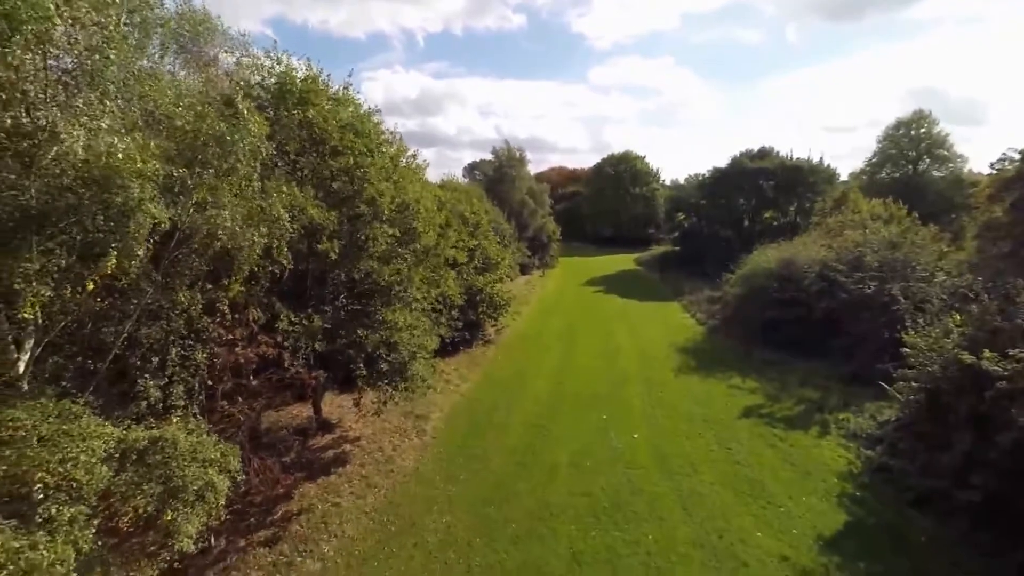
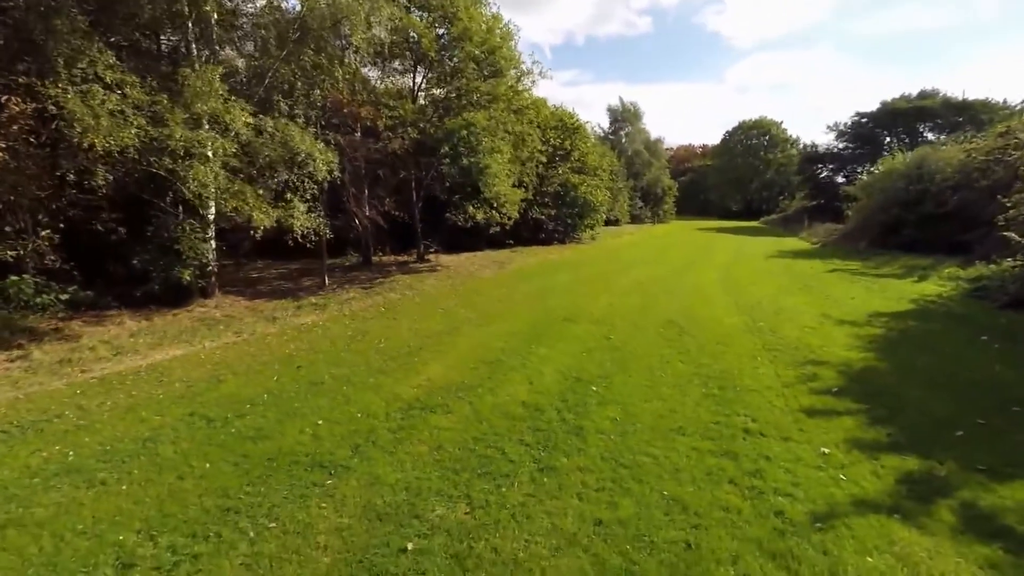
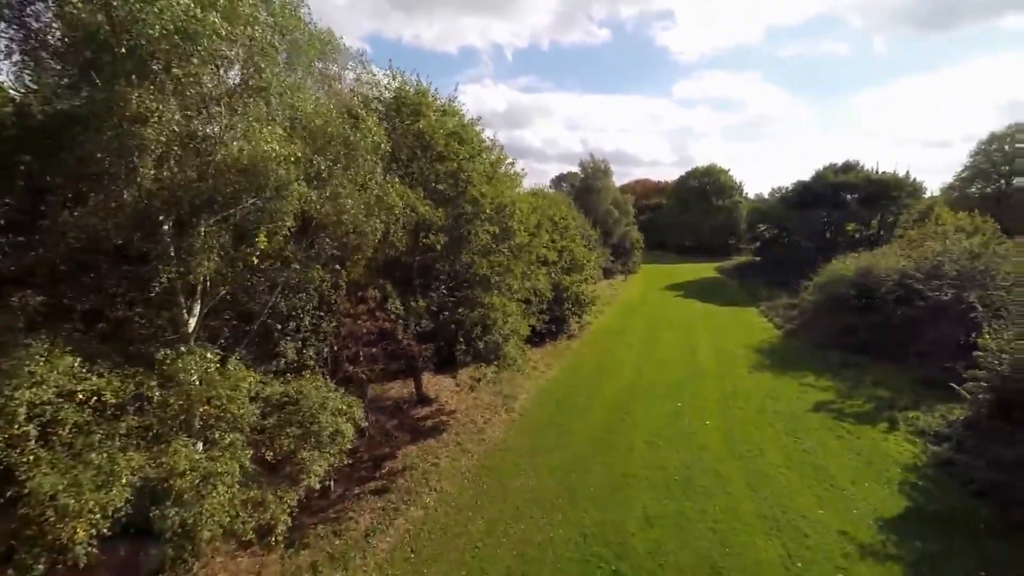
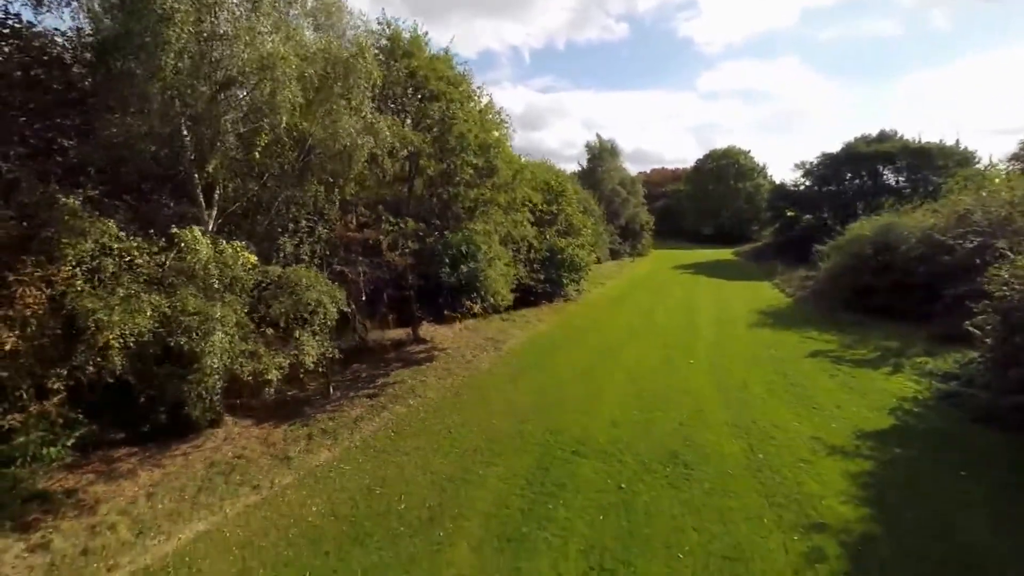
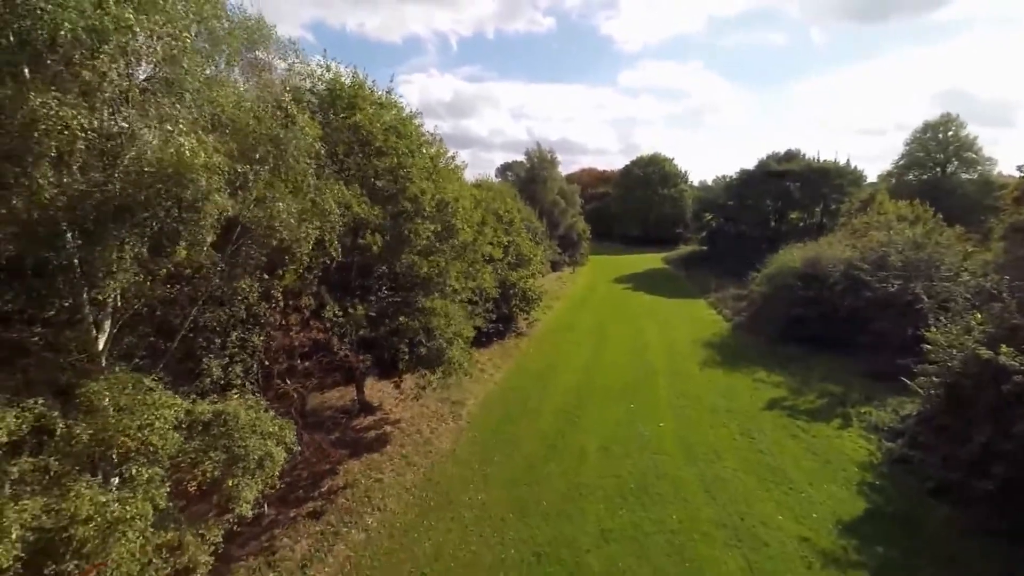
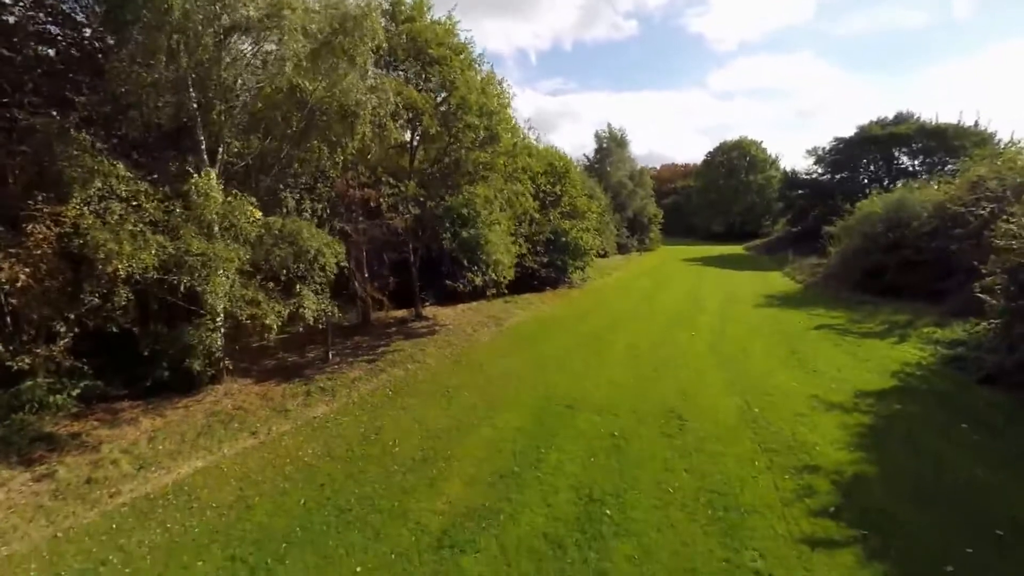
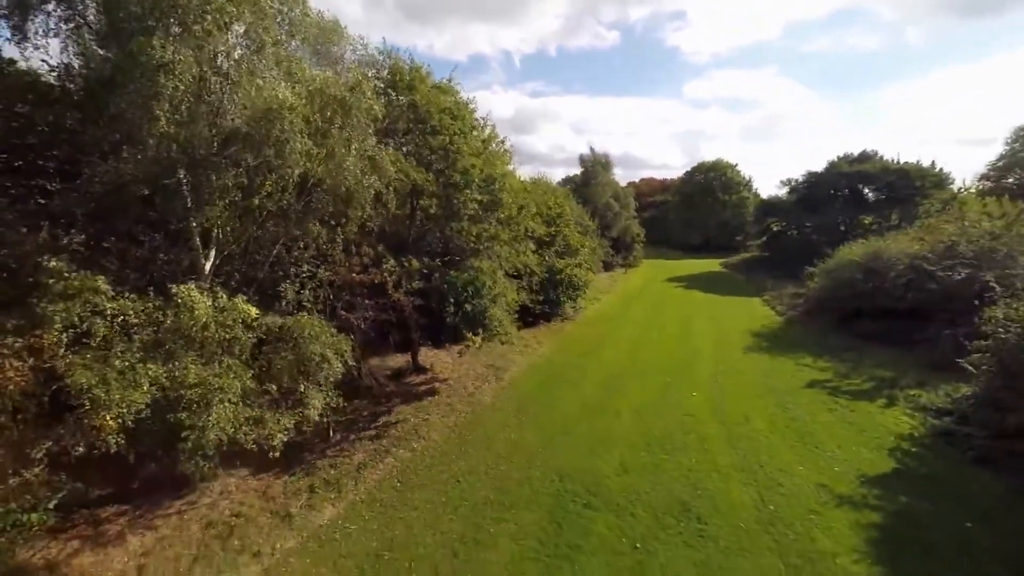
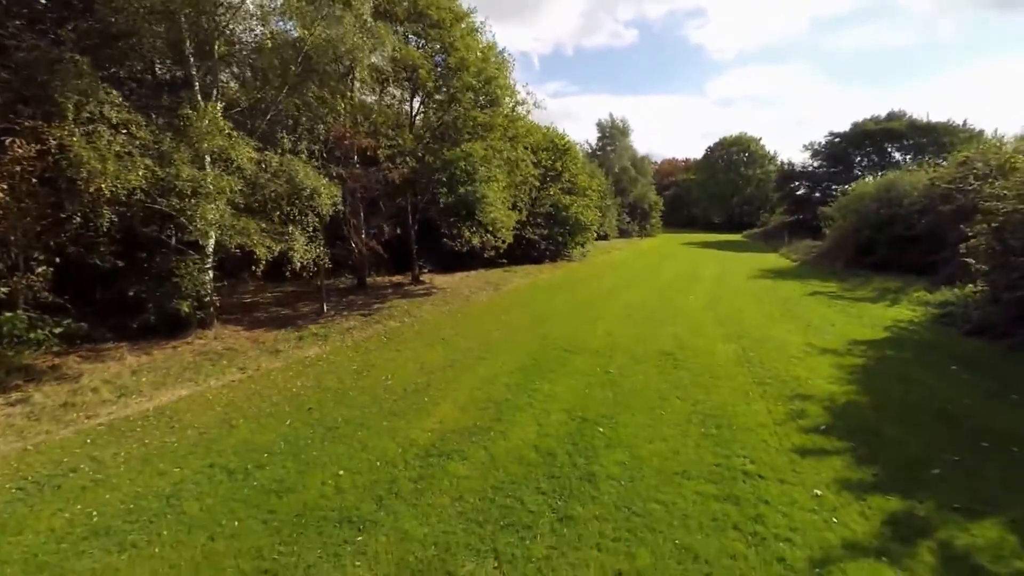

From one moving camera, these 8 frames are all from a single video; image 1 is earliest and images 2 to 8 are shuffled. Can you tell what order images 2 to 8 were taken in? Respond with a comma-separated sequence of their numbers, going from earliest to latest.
5, 3, 7, 4, 6, 8, 2
